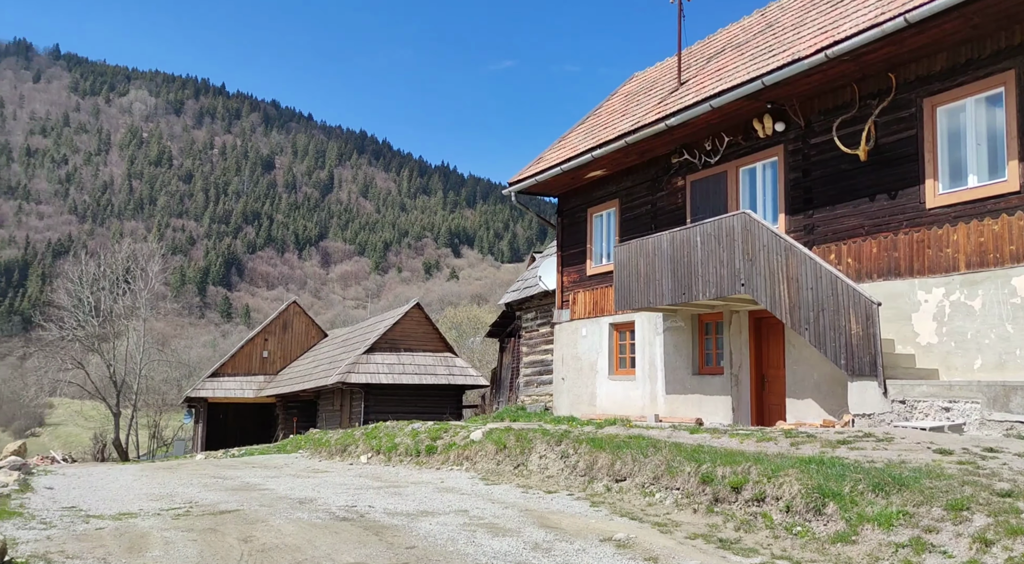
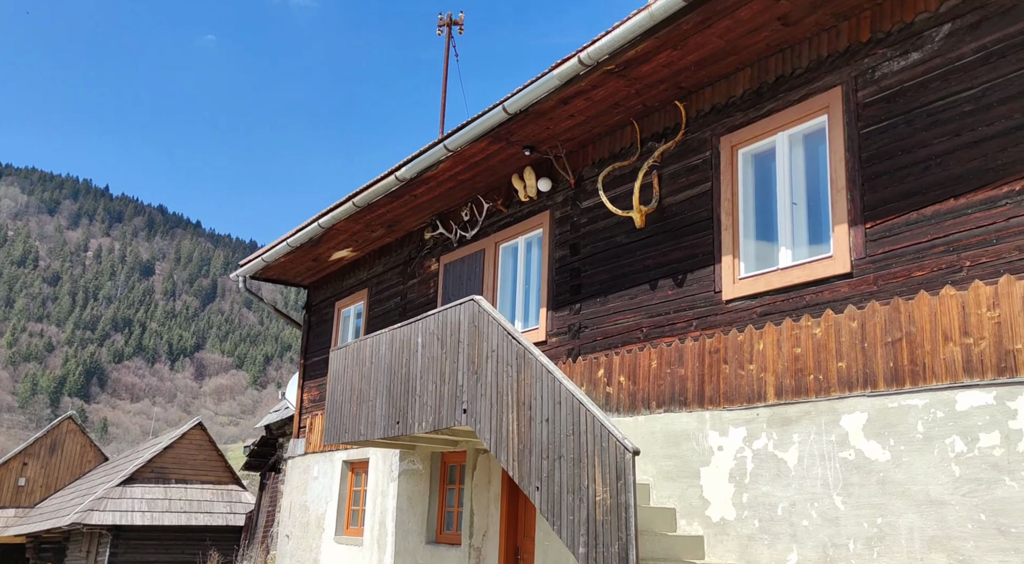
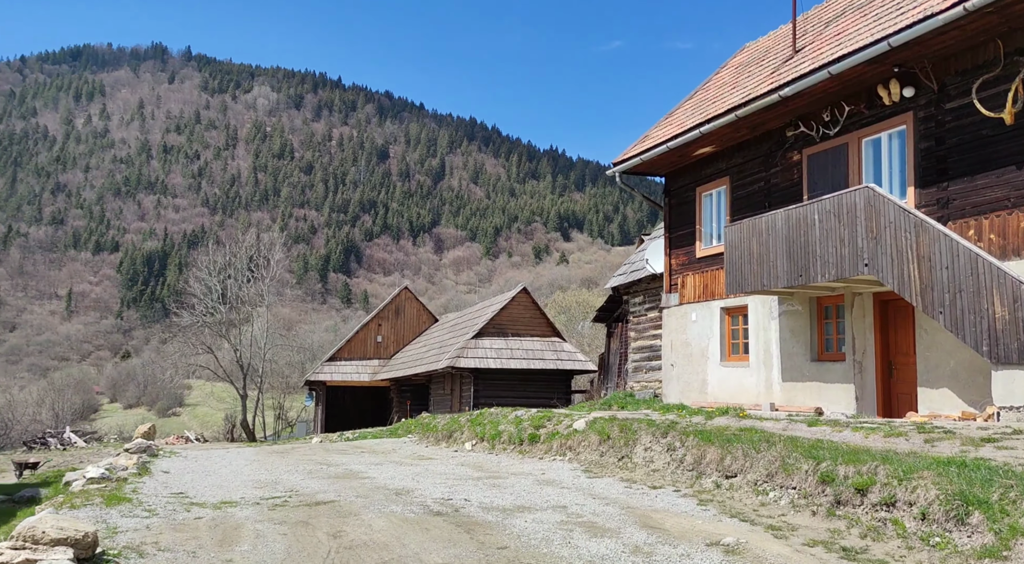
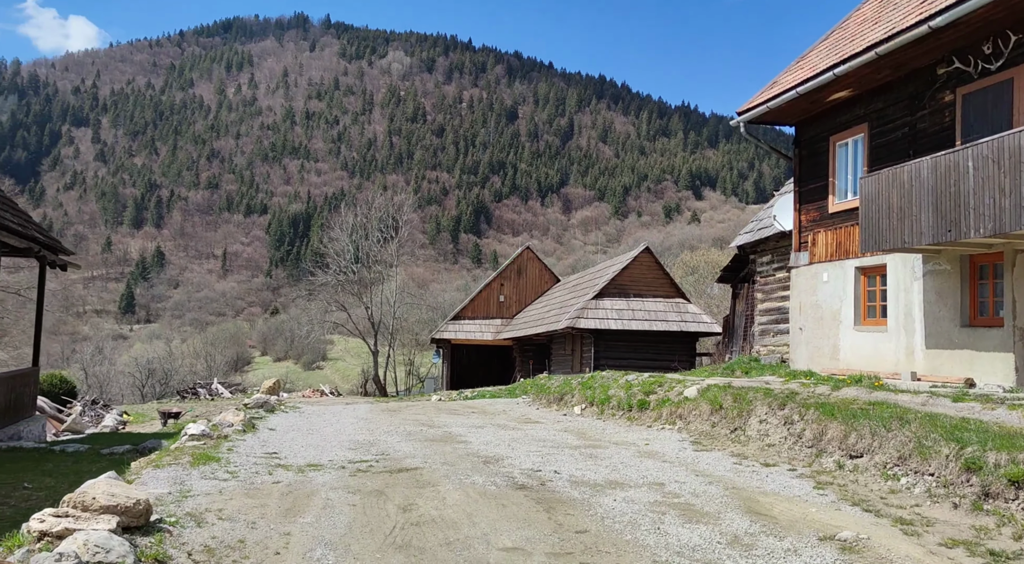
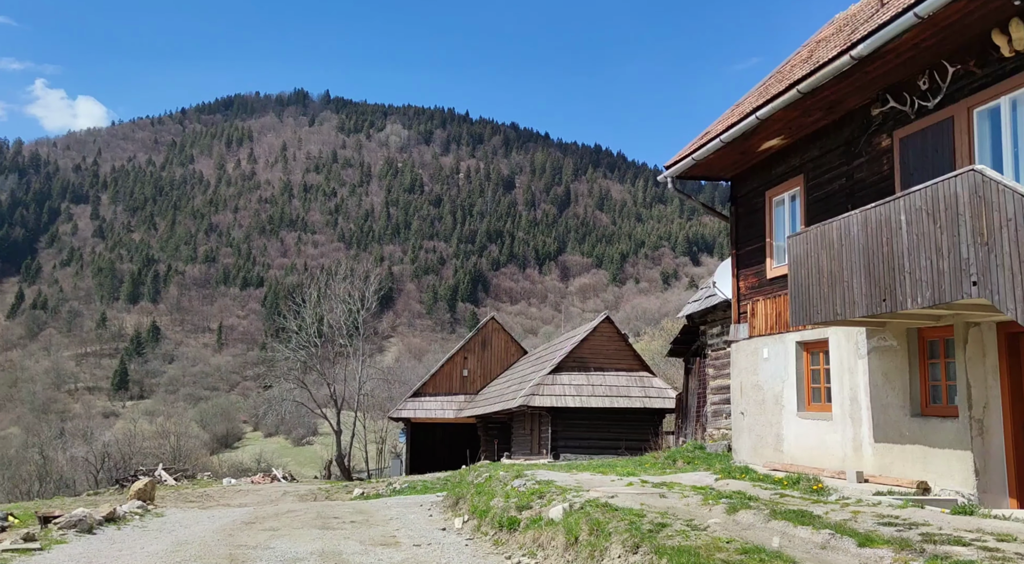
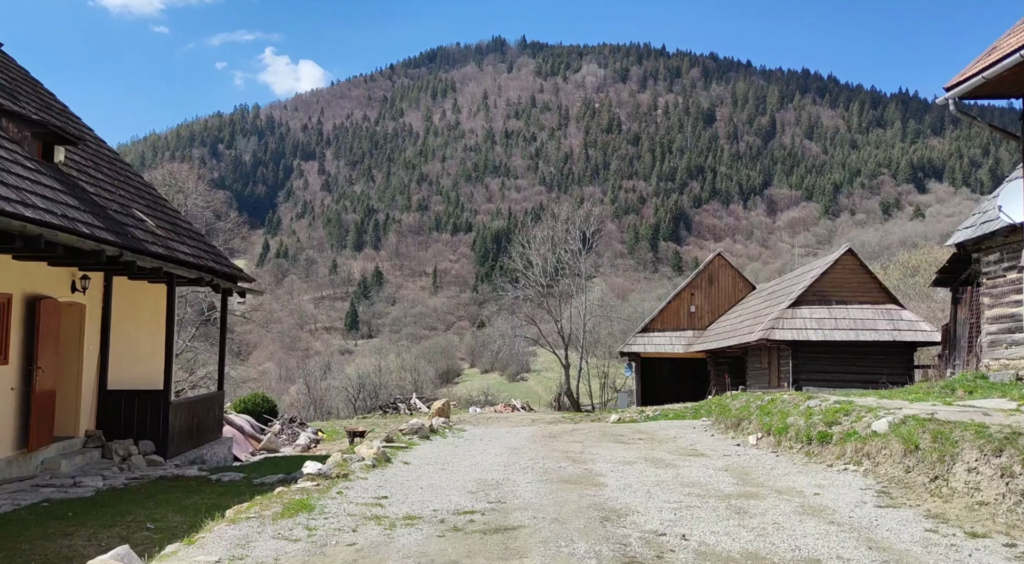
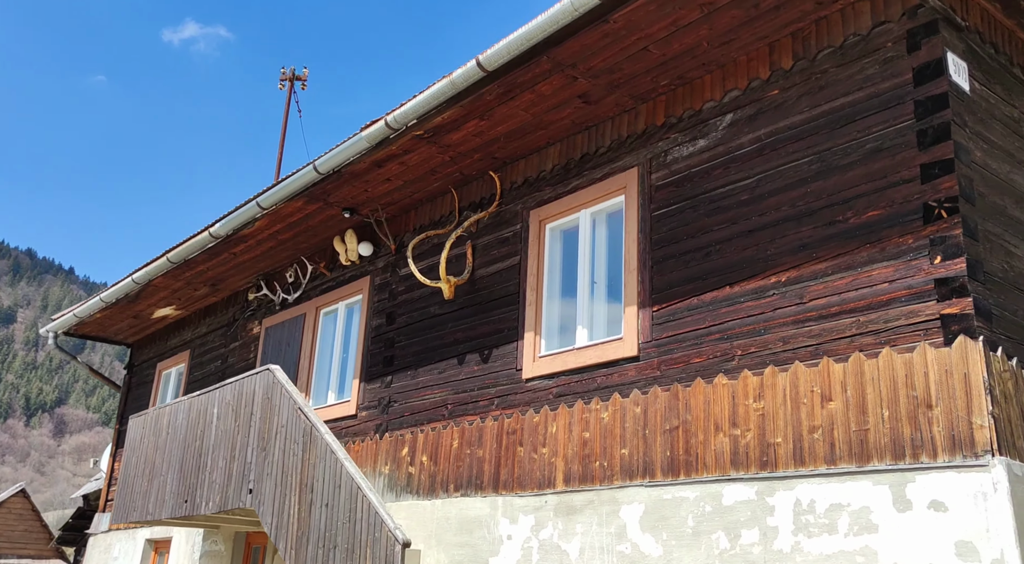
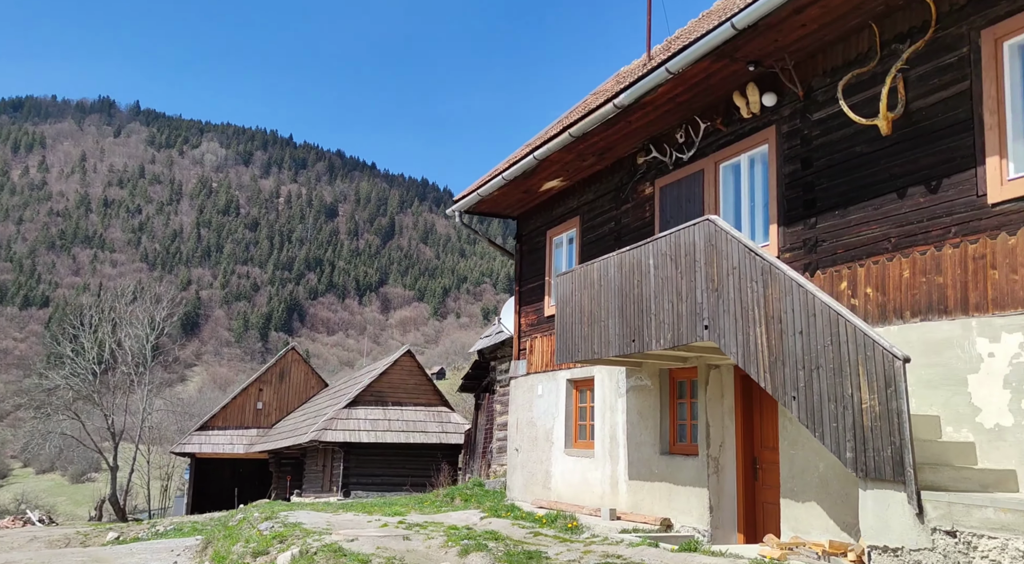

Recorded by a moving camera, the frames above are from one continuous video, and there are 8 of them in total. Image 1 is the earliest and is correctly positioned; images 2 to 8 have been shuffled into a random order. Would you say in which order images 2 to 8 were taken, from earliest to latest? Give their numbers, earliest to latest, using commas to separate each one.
3, 4, 6, 5, 8, 2, 7
